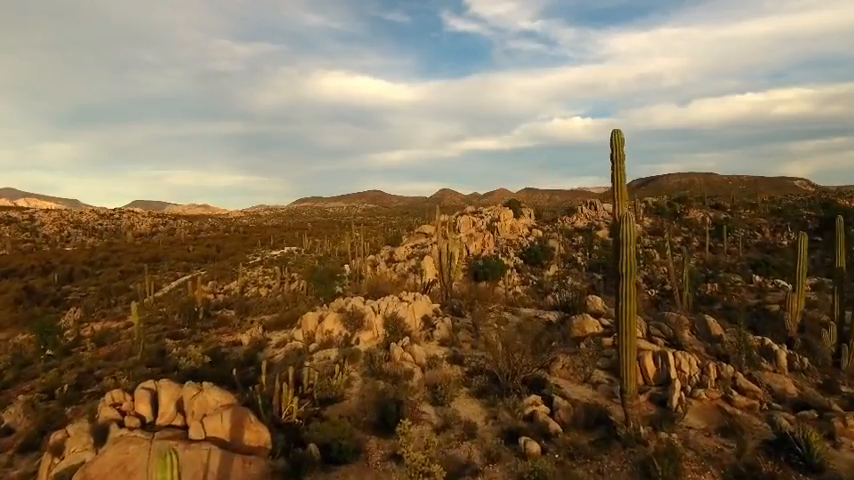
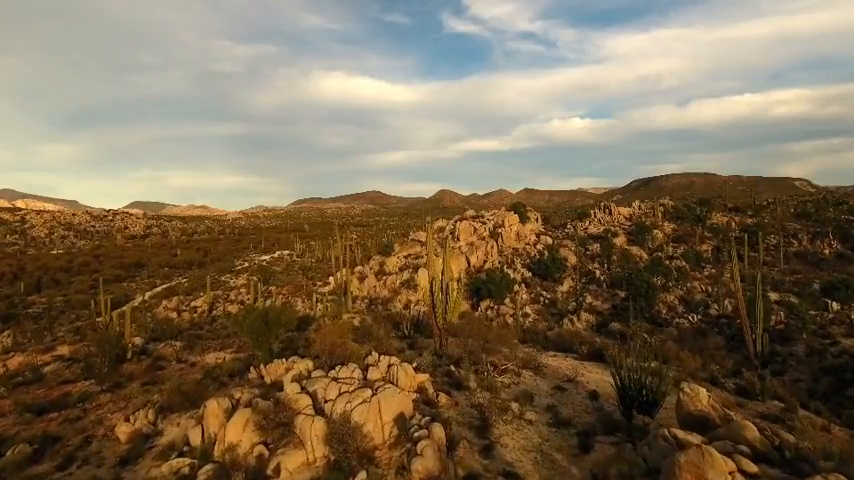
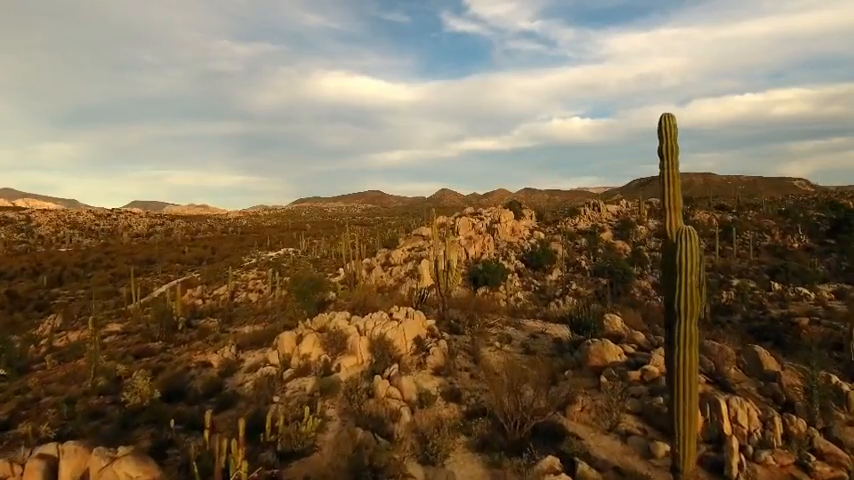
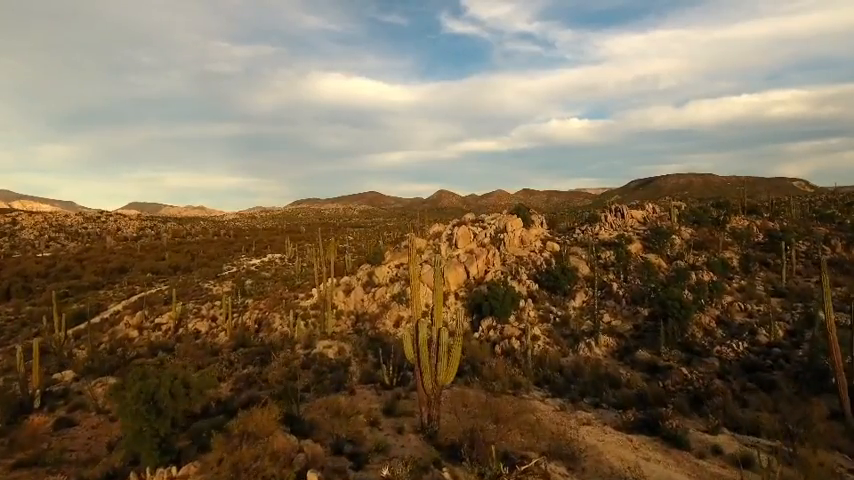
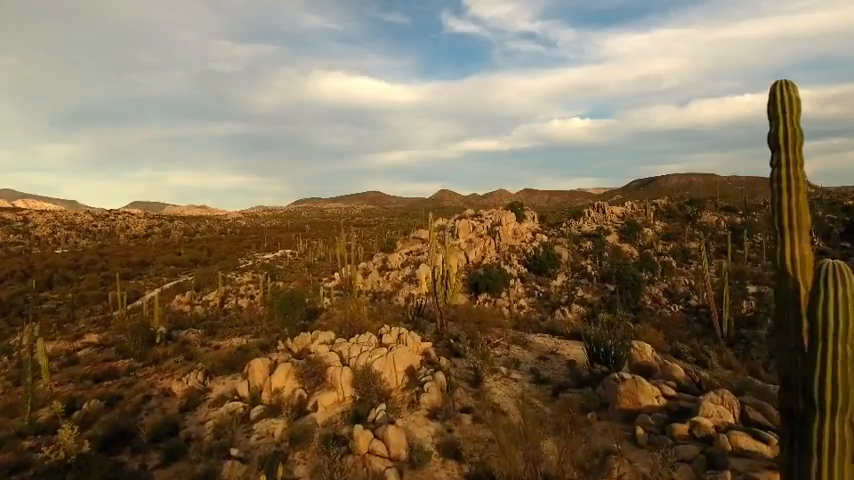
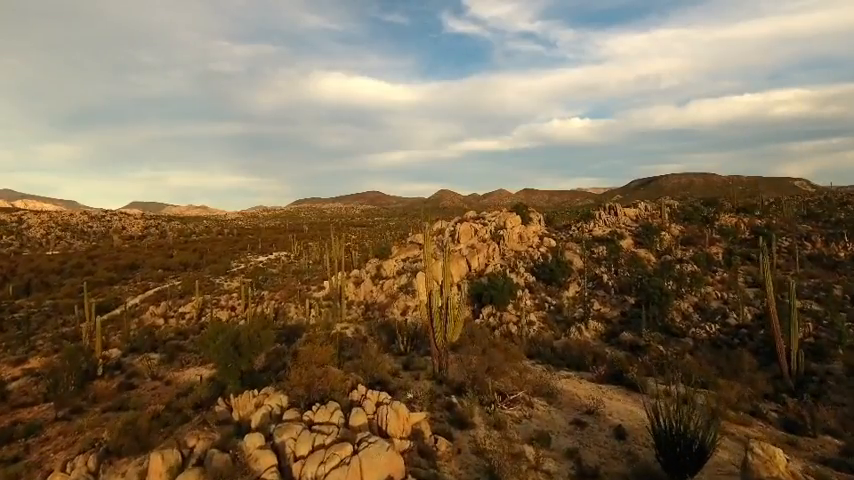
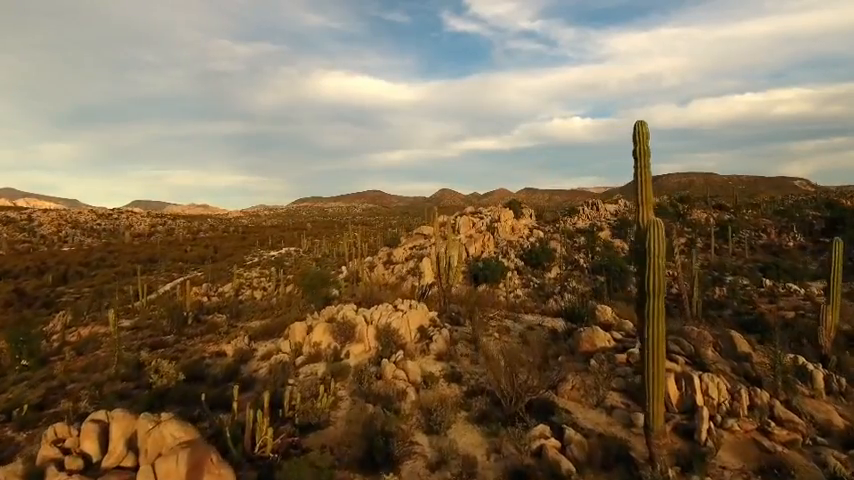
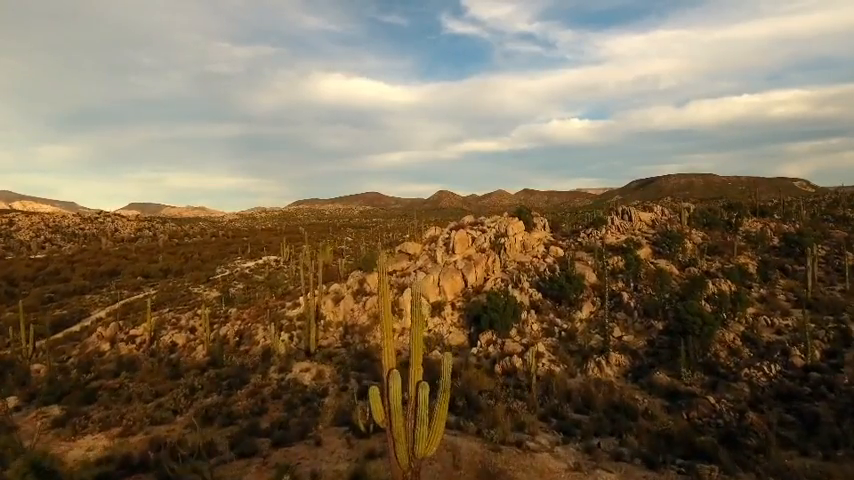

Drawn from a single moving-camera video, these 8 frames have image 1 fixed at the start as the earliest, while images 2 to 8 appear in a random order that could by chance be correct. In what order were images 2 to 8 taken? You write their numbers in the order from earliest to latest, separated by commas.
7, 3, 5, 2, 6, 4, 8
